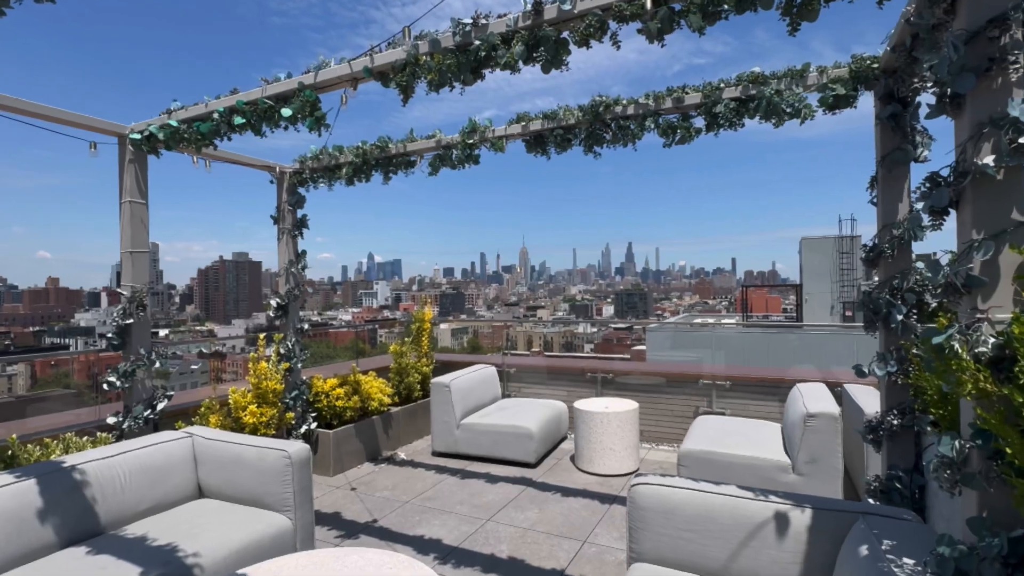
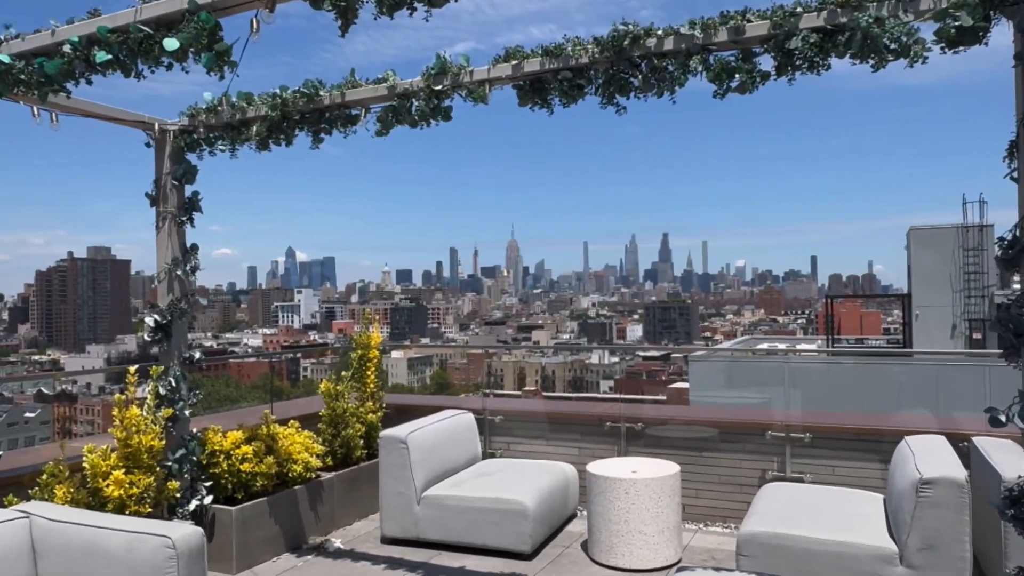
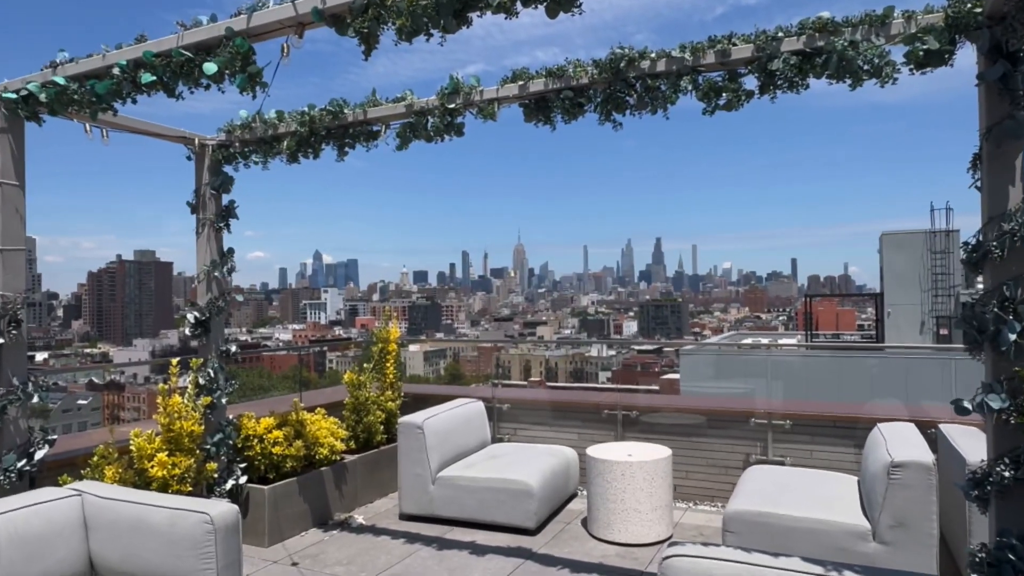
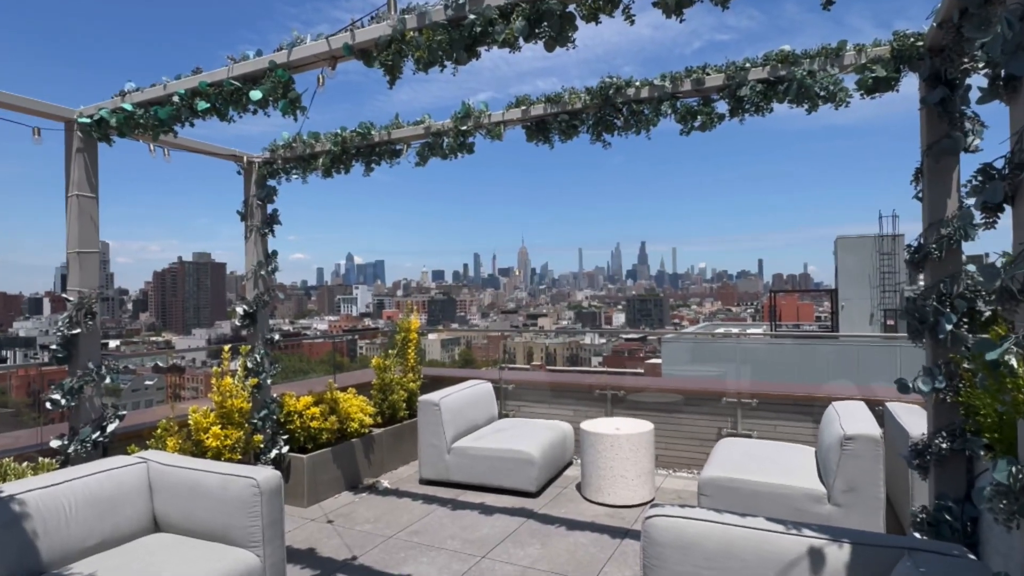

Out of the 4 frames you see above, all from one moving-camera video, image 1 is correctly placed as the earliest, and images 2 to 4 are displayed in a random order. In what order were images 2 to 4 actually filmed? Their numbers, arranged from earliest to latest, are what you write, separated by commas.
4, 3, 2
